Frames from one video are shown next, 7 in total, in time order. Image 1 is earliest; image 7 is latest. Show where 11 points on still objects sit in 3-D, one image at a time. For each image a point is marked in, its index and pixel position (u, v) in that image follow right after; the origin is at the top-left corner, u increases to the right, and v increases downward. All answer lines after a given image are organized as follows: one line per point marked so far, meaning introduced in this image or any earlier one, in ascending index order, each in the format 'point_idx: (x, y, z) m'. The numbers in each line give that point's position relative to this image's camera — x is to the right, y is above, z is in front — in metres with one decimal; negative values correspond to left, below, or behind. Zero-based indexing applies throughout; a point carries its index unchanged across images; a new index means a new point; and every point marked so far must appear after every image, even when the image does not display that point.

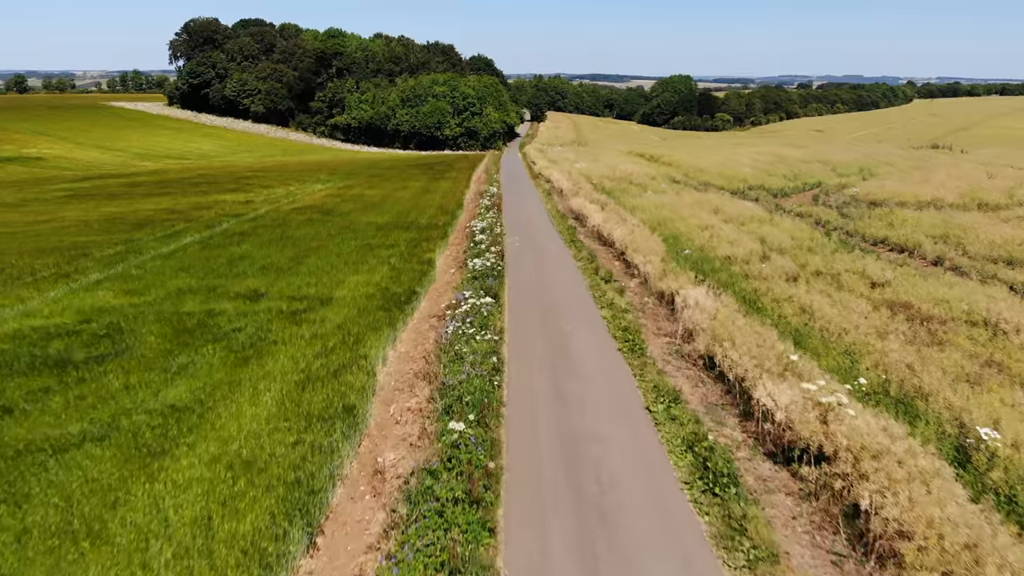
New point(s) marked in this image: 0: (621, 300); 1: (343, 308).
0: (+3.5, -0.3, +17.4) m
1: (-5.0, -0.6, +16.2) m
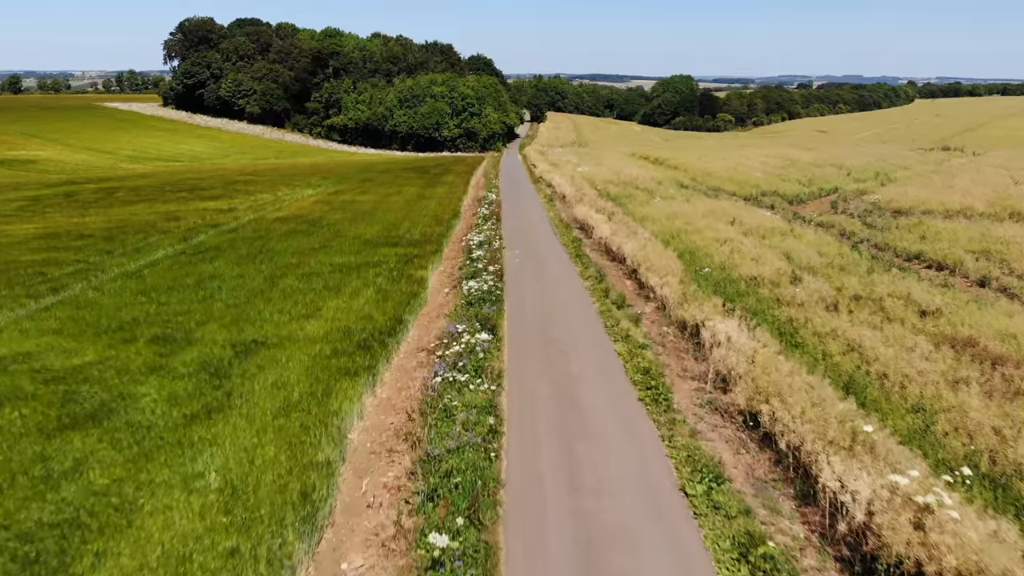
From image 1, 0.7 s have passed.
0: (+3.5, -1.1, +15.1) m
1: (-5.0, -1.5, +13.9) m
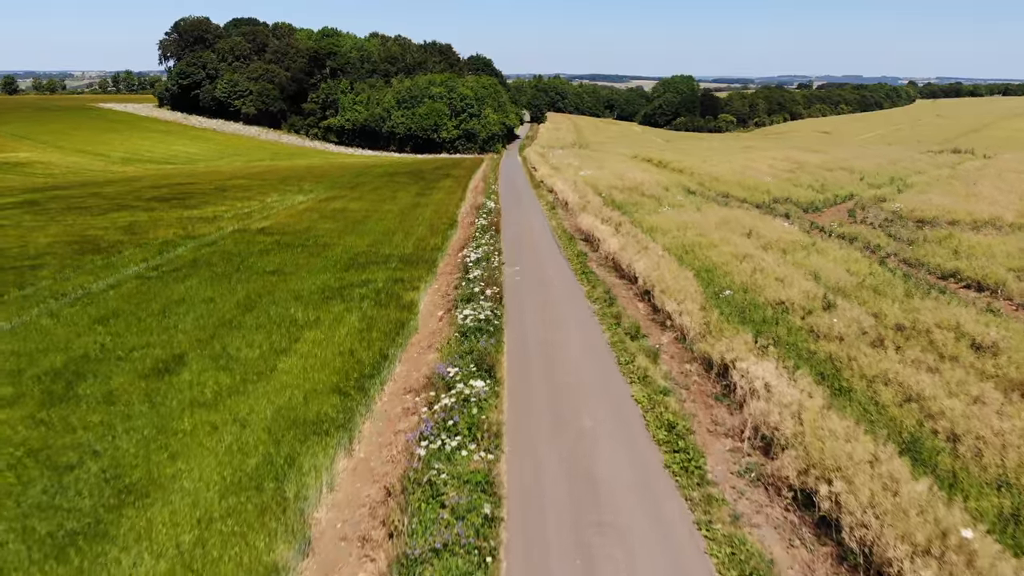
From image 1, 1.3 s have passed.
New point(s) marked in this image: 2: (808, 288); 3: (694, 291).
0: (+3.5, -1.9, +13.2) m
1: (-4.9, -2.3, +12.0) m
2: (+9.5, 0.0, +17.8) m
3: (+5.7, -0.1, +17.3) m
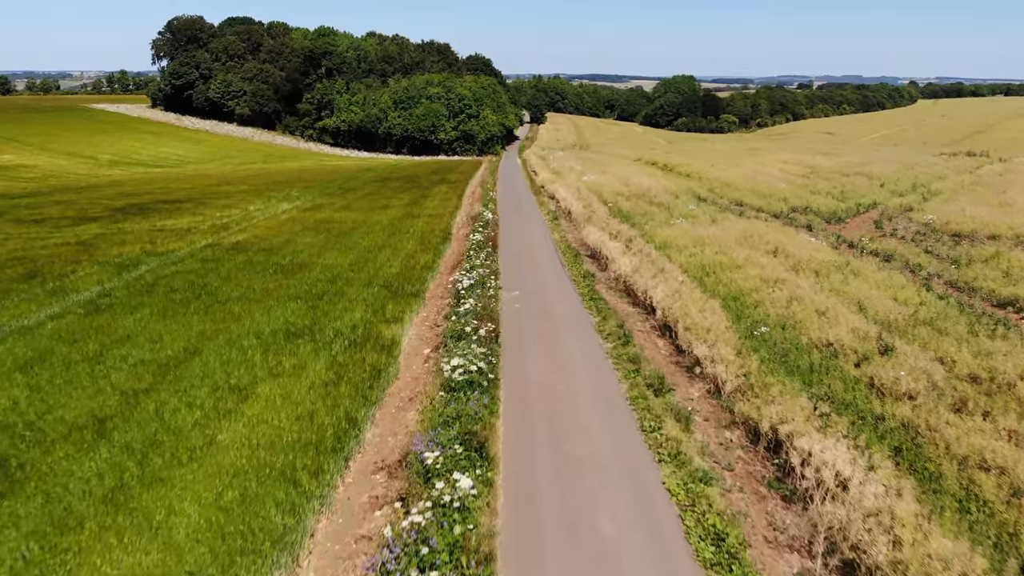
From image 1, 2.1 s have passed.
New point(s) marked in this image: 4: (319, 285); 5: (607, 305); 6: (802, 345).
0: (+3.4, -2.9, +10.7) m
1: (-5.0, -3.3, +9.4) m
2: (+9.4, -1.0, +15.2) m
3: (+5.6, -1.1, +14.7) m
4: (-6.8, +0.1, +19.6) m
5: (+3.1, -0.6, +18.2) m
6: (+7.4, -1.5, +14.2) m
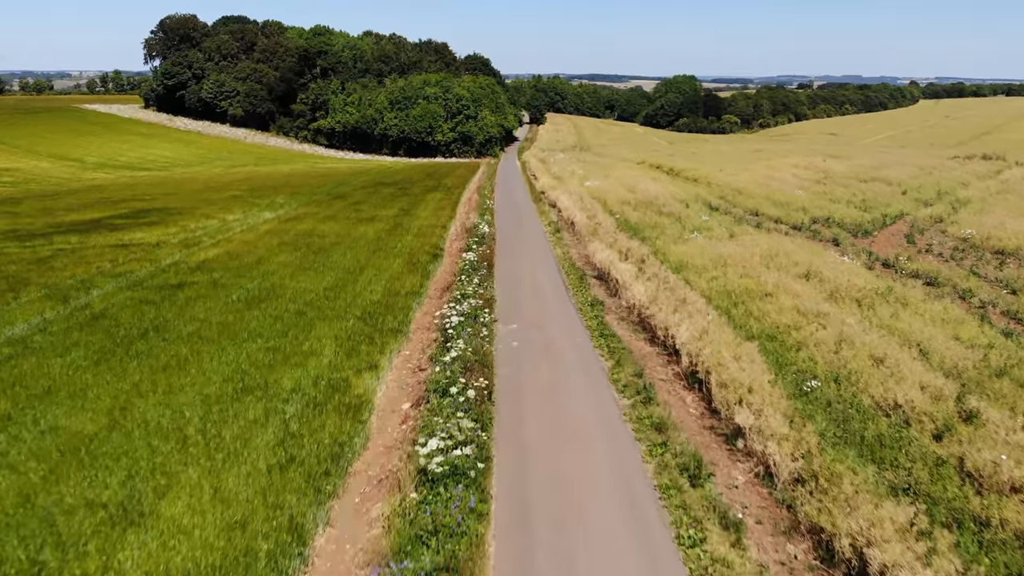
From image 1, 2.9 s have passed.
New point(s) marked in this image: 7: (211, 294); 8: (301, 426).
0: (+3.4, -4.0, +8.0) m
1: (-5.1, -4.3, +6.8) m
2: (+9.3, -2.1, +12.6) m
3: (+5.6, -2.1, +12.1) m
4: (-6.9, -0.9, +17.0) m
5: (+3.0, -1.6, +15.6) m
6: (+7.3, -2.5, +11.6) m
7: (-10.5, -0.3, +19.5) m
8: (-4.3, -2.8, +11.3) m
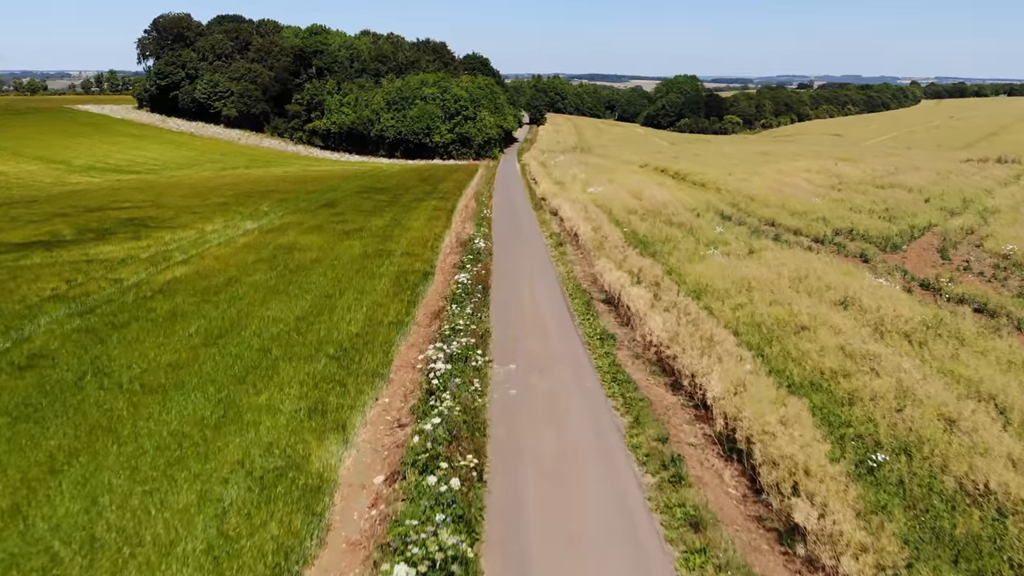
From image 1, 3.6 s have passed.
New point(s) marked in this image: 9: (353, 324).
0: (+3.3, -4.9, +5.7) m
1: (-5.1, -5.2, +4.5) m
2: (+9.3, -3.0, +10.3) m
3: (+5.5, -3.0, +9.8) m
4: (-7.0, -1.9, +14.6) m
5: (+3.0, -2.5, +13.3) m
6: (+7.3, -3.4, +9.3) m
7: (-10.6, -1.2, +17.2) m
8: (-4.3, -3.8, +9.0) m
9: (-4.9, -1.2, +17.0) m
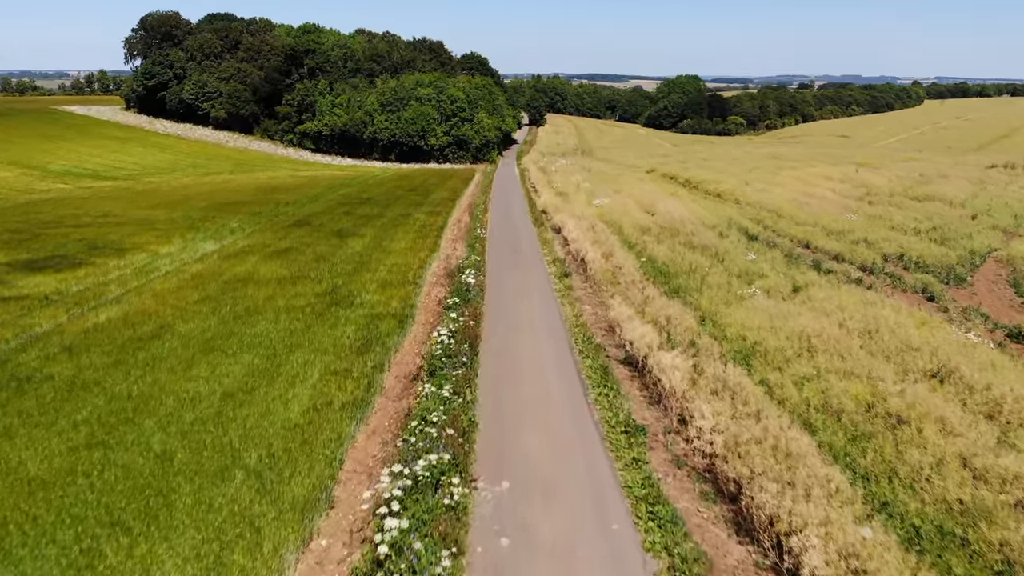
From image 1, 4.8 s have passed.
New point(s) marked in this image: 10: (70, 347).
0: (+3.2, -6.5, +1.7) m
1: (-5.2, -6.9, +0.4) m
2: (+9.2, -4.6, +6.2) m
3: (+5.4, -4.7, +5.7) m
4: (-7.1, -3.5, +10.6) m
5: (+2.8, -4.2, +9.2) m
6: (+7.1, -5.1, +5.2) m
7: (-10.7, -2.8, +13.1) m
8: (-4.4, -5.4, +4.9) m
9: (-5.0, -2.9, +12.9) m
10: (-13.3, -1.8, +16.6) m
